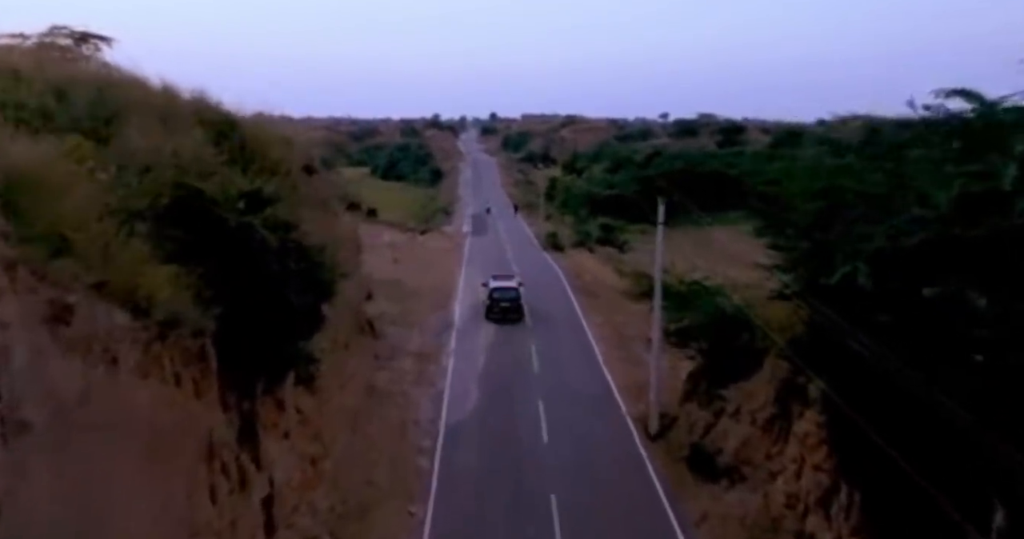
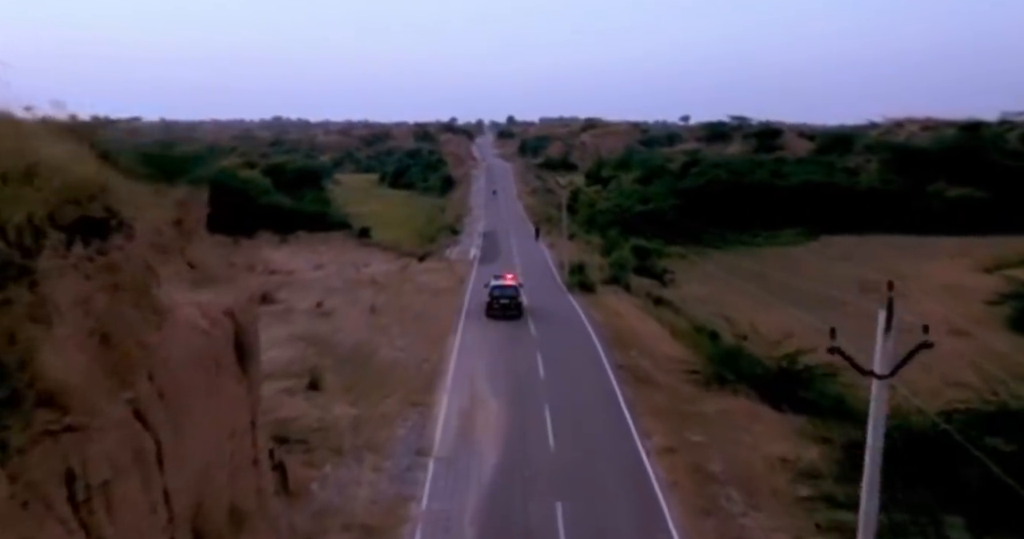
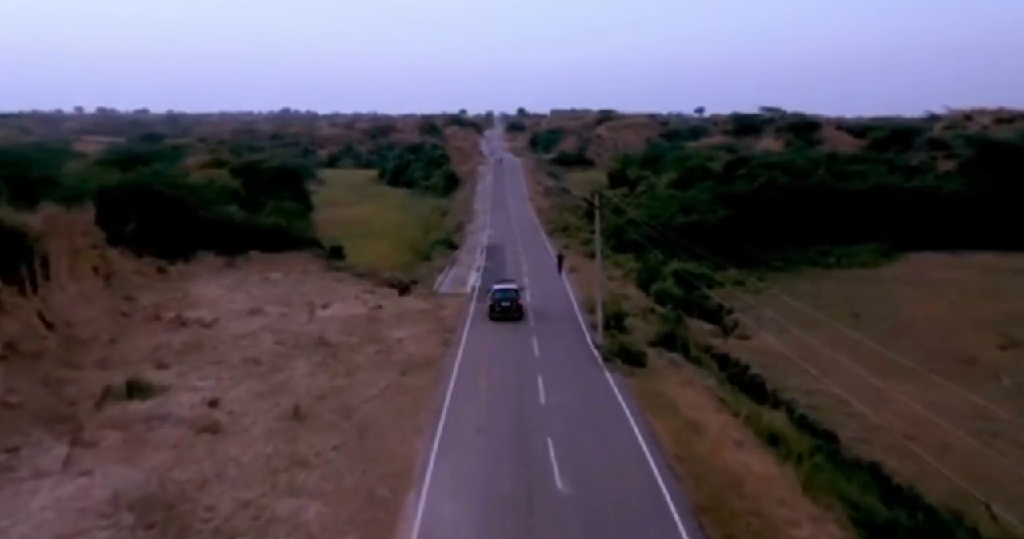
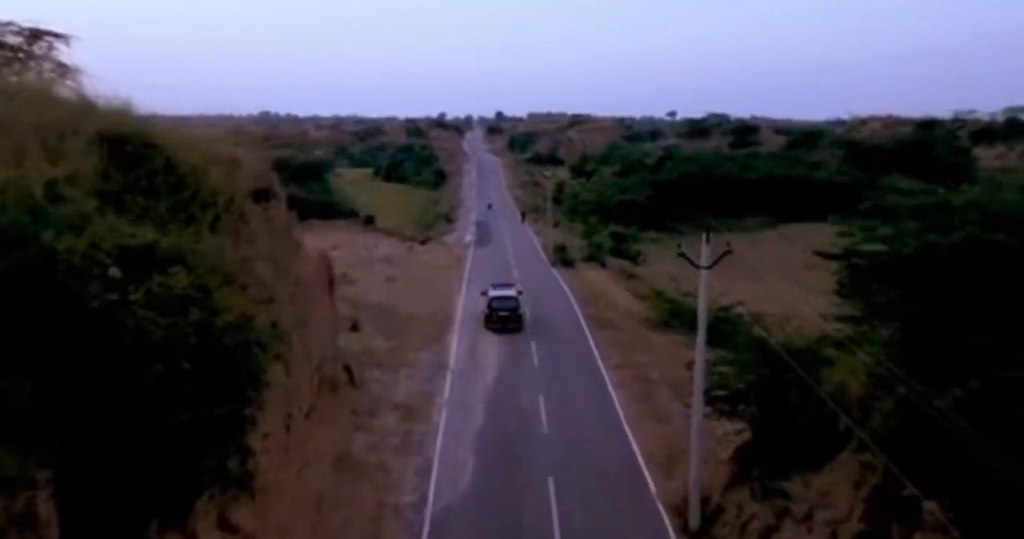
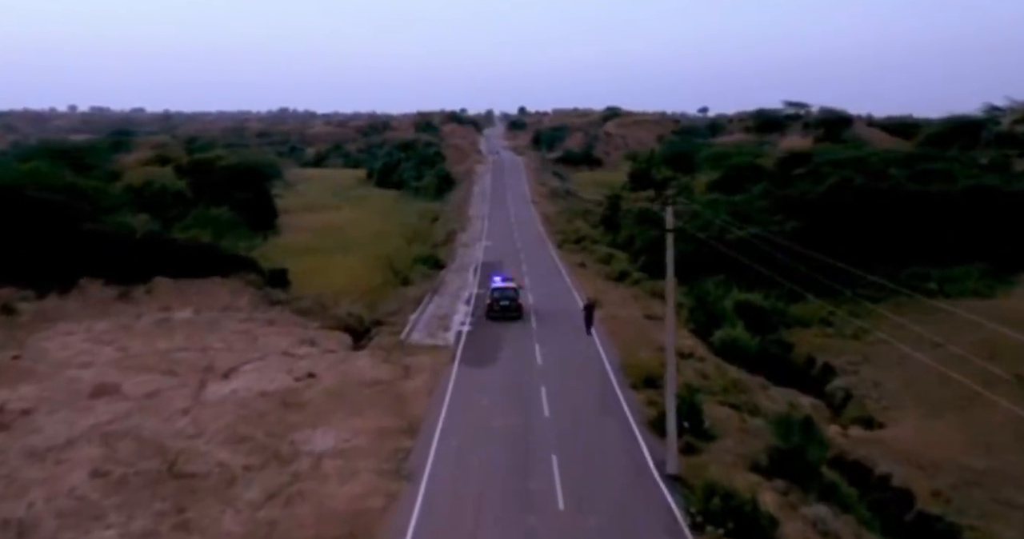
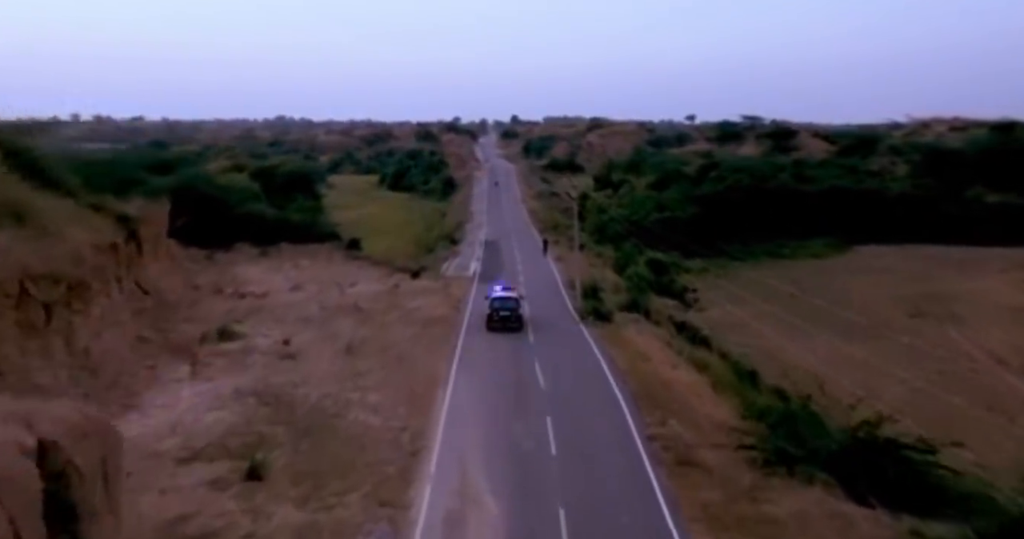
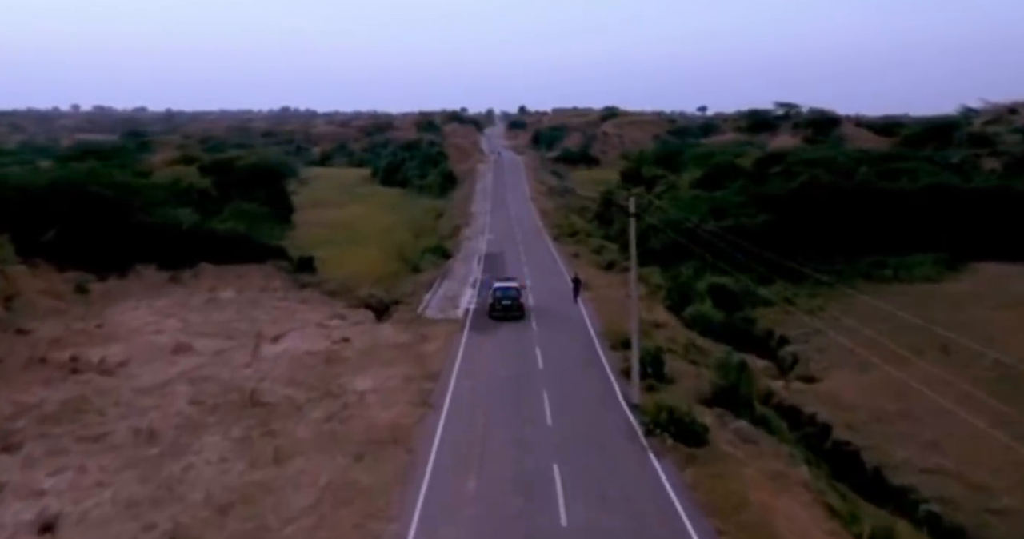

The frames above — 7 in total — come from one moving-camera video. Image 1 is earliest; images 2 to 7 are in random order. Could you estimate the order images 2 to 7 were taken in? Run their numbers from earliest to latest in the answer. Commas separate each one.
4, 2, 6, 3, 7, 5
